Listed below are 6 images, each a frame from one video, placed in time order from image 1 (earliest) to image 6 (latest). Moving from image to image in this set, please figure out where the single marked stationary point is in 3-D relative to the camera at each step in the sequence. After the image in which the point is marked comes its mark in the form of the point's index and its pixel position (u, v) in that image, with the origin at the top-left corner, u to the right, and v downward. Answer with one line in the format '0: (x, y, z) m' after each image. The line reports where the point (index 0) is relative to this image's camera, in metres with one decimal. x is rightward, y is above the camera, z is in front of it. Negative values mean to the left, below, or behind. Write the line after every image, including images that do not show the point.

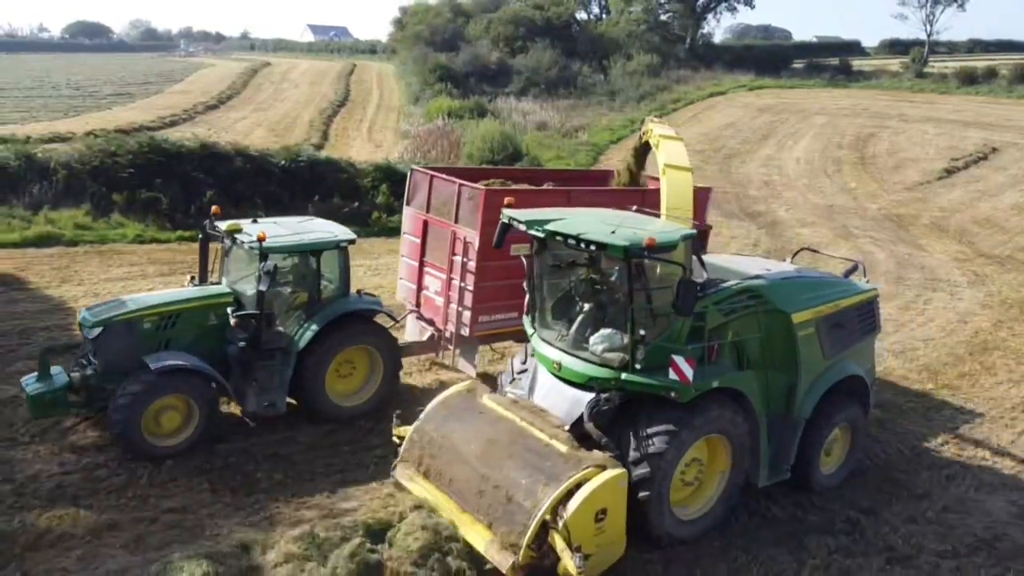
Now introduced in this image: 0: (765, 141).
0: (+5.7, +3.3, +18.5) m
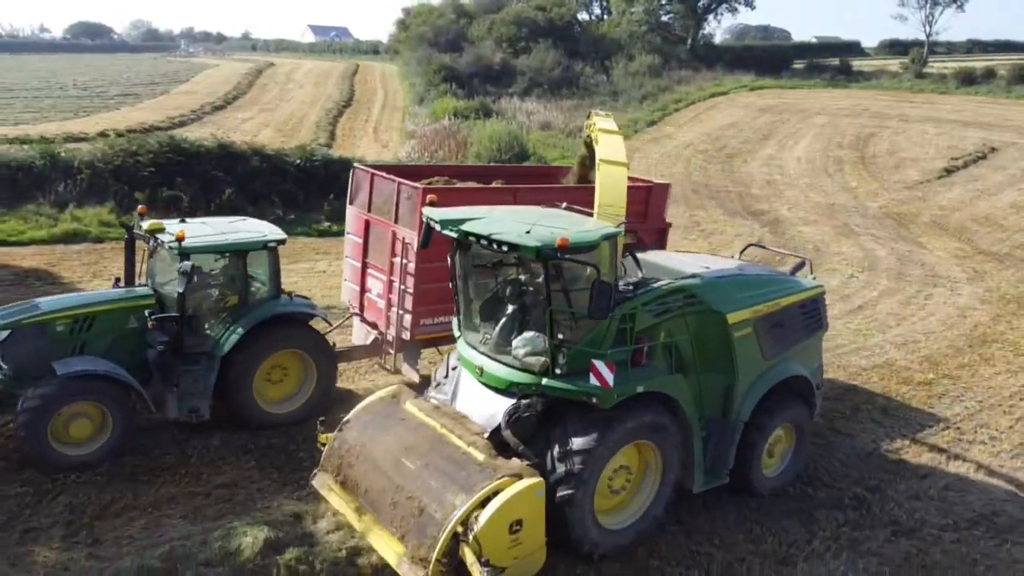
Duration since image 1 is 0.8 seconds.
0: (+5.8, +3.3, +18.7) m
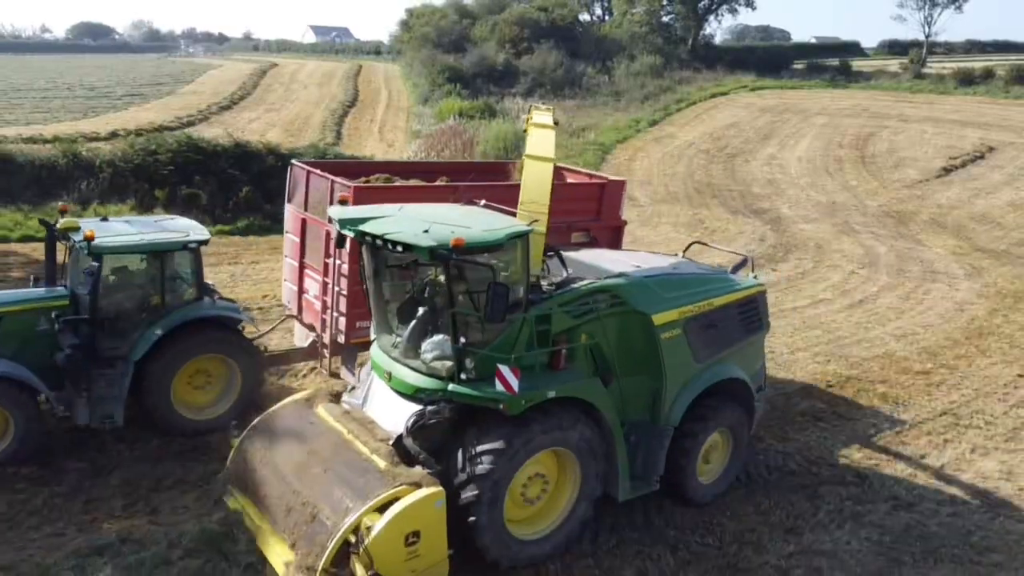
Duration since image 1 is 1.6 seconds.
0: (+5.9, +3.4, +18.9) m
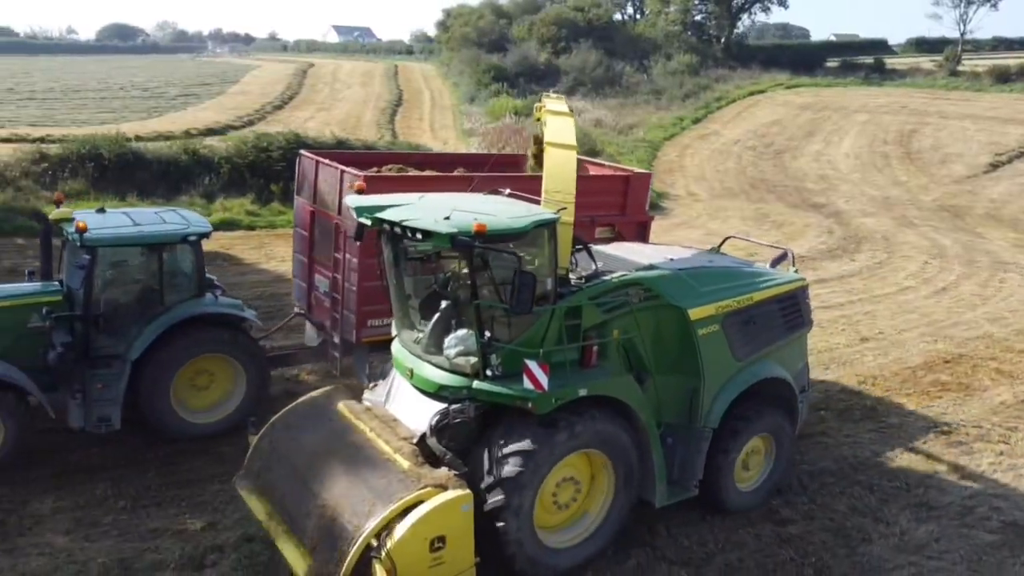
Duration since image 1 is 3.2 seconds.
0: (+6.9, +3.5, +19.3) m
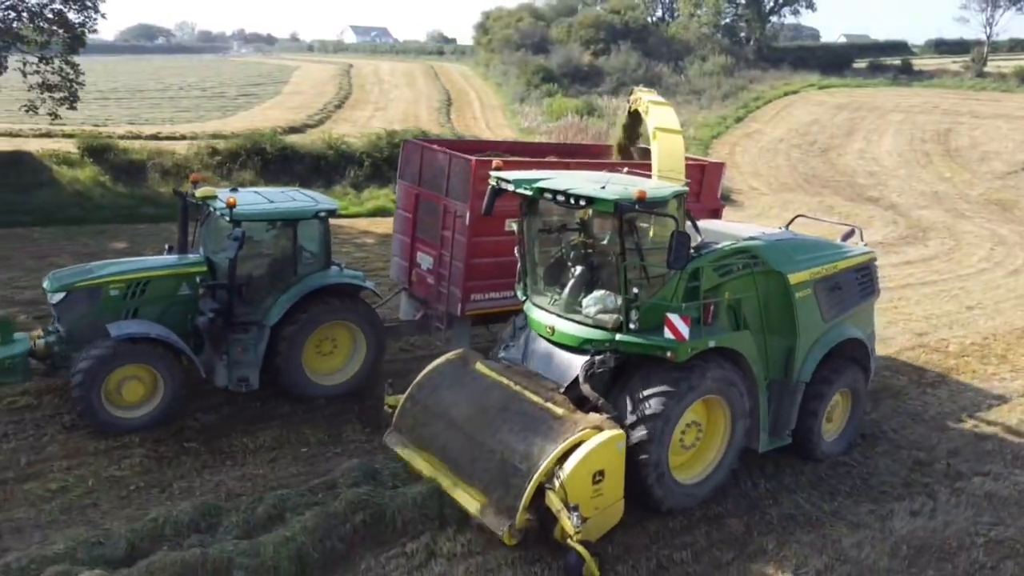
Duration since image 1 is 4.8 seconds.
0: (+8.1, +3.7, +20.1) m
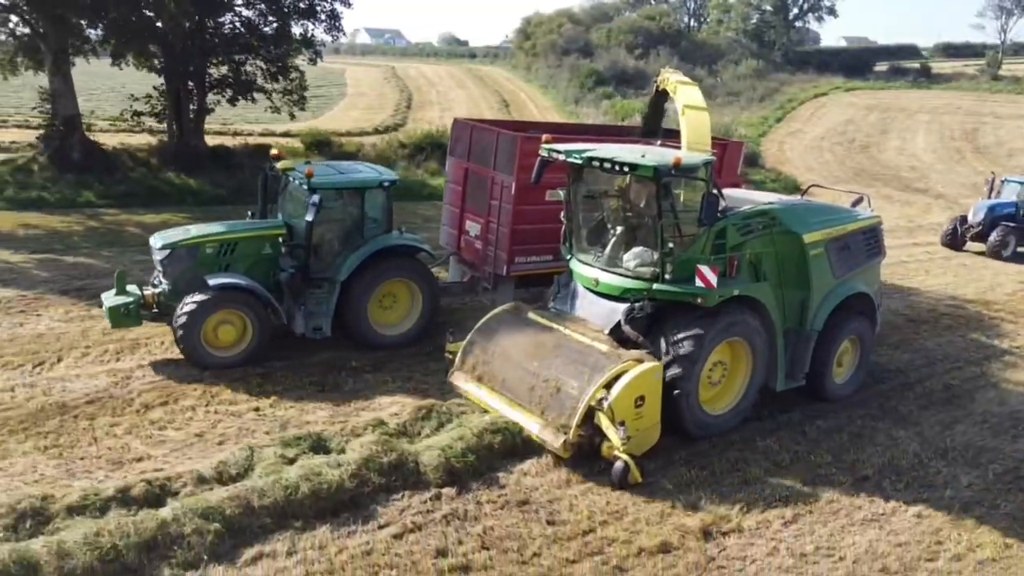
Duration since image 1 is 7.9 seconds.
0: (+9.6, +4.0, +21.7) m
